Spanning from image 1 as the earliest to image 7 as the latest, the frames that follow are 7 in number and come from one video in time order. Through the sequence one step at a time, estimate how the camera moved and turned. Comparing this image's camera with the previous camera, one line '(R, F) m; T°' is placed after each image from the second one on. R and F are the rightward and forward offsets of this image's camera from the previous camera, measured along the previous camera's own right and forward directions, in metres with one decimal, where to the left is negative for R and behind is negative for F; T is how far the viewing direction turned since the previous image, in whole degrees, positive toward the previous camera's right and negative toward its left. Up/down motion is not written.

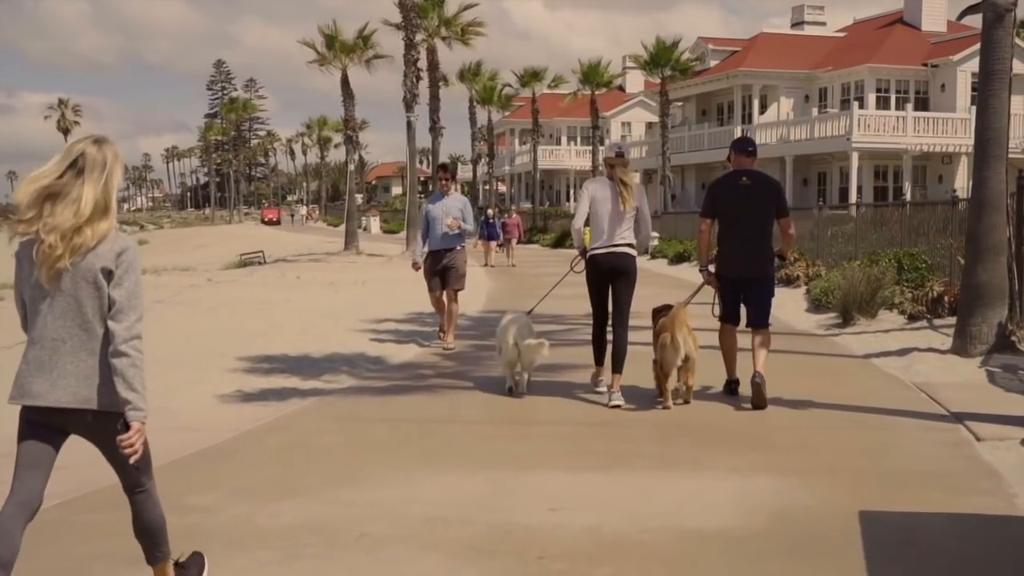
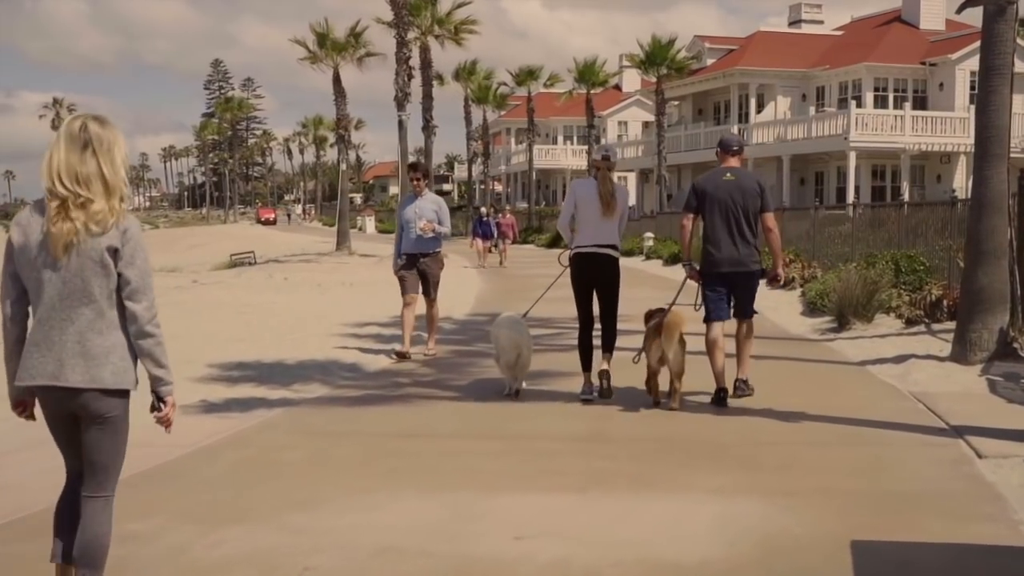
(+0.2, +0.4) m; 0°
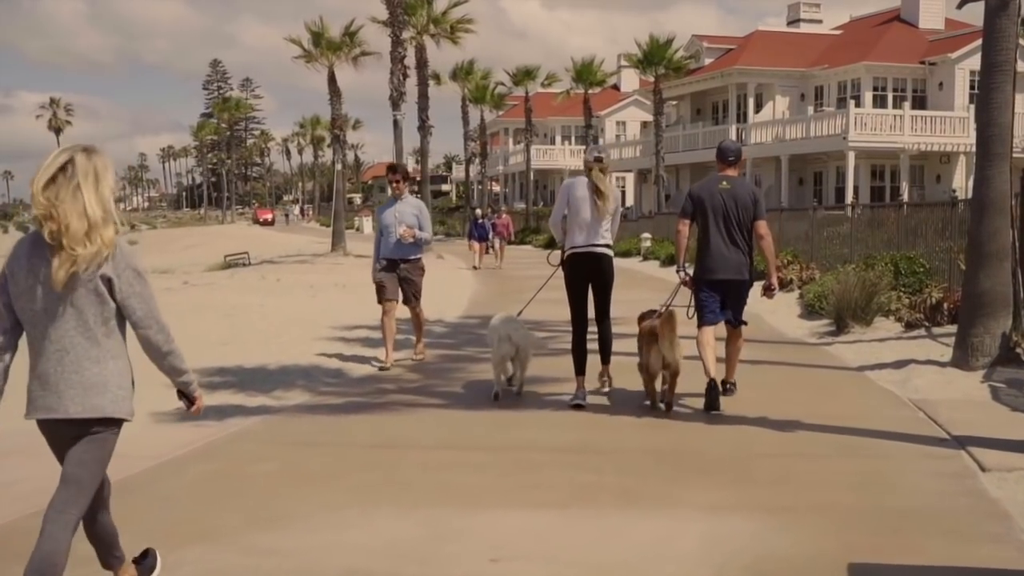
(+0.1, +0.3) m; 0°
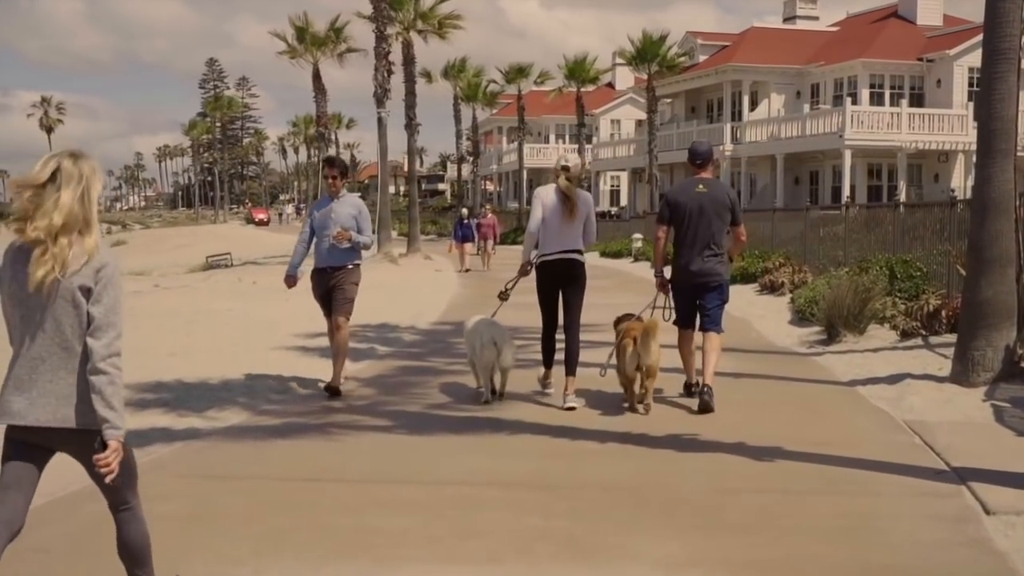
(+0.3, +0.8) m; 0°
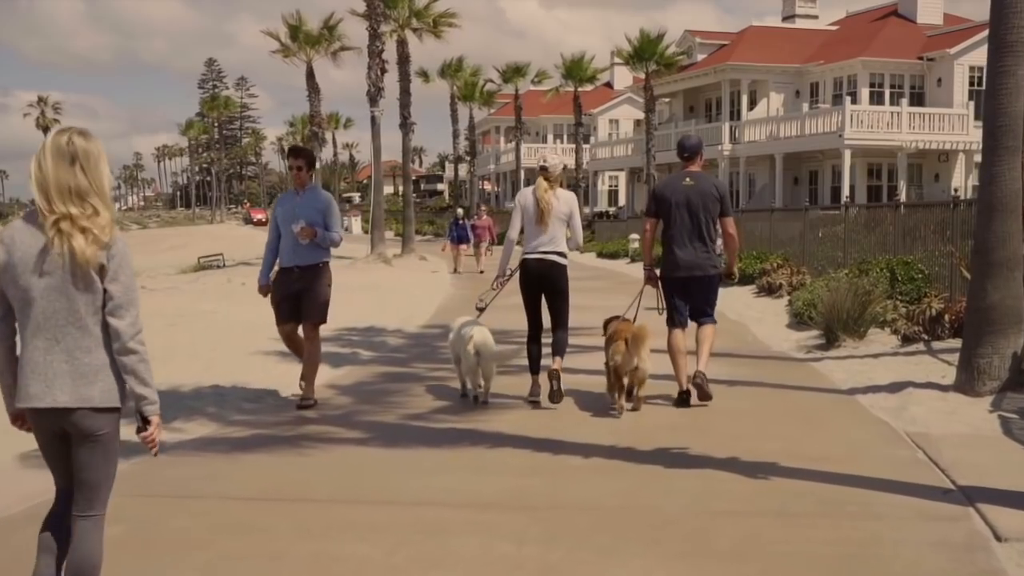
(+0.1, +0.4) m; 0°
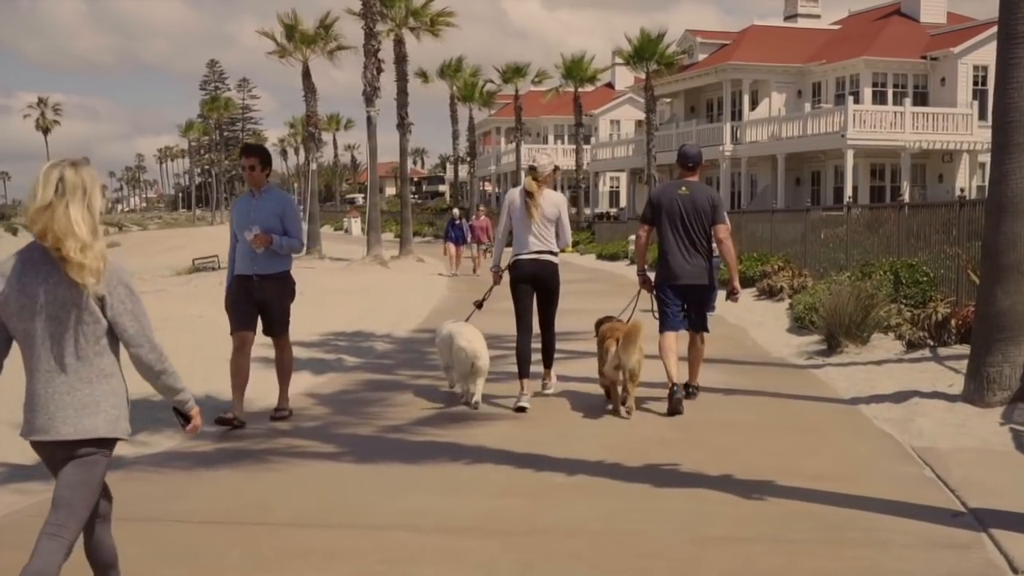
(+0.1, +0.4) m; 0°
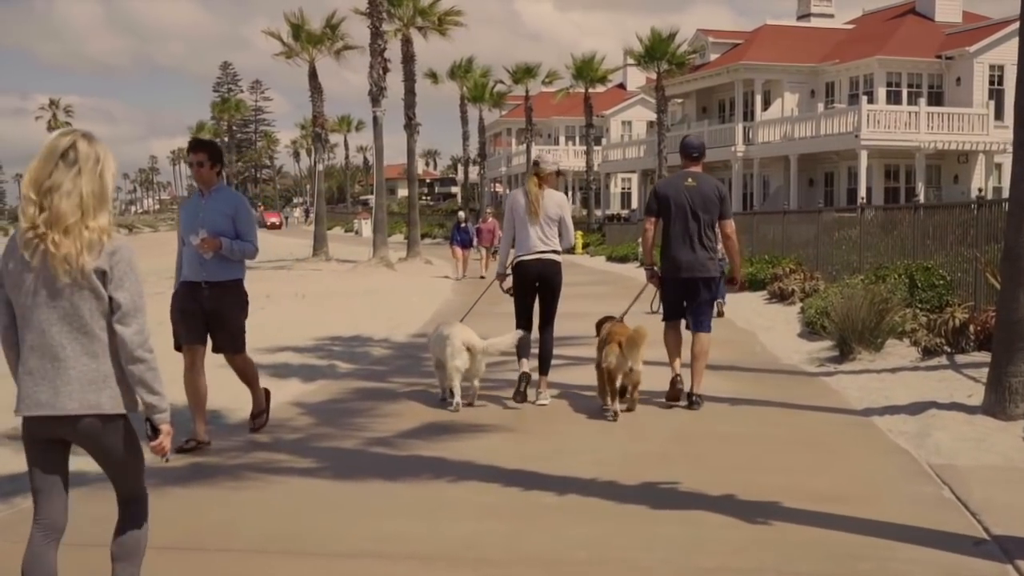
(+0.1, +0.4) m; -1°
